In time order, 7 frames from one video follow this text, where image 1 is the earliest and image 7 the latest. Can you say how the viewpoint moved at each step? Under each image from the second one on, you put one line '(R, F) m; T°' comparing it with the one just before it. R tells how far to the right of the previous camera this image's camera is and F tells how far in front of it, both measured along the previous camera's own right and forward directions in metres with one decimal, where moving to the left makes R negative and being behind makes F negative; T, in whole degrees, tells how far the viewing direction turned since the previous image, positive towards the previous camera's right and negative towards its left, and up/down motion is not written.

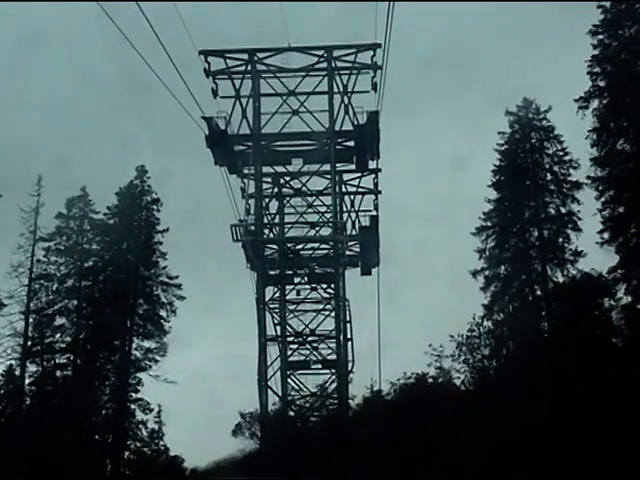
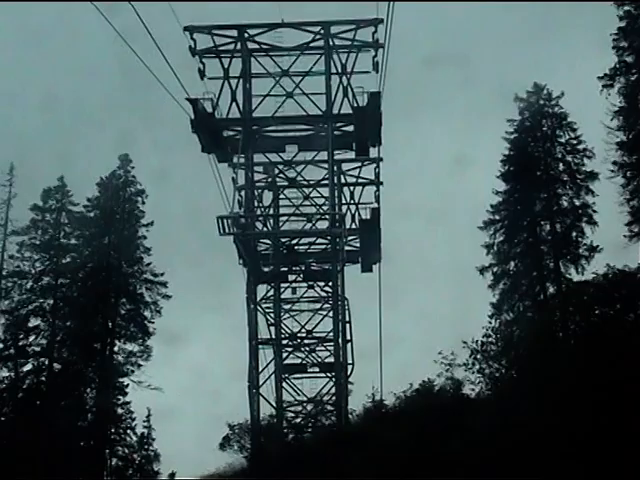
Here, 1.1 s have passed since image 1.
(+0.1, +2.1) m; 0°
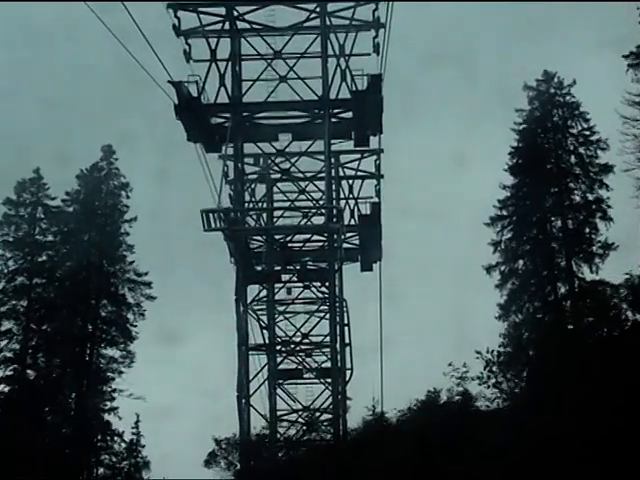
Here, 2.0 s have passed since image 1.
(+0.1, +1.9) m; 0°
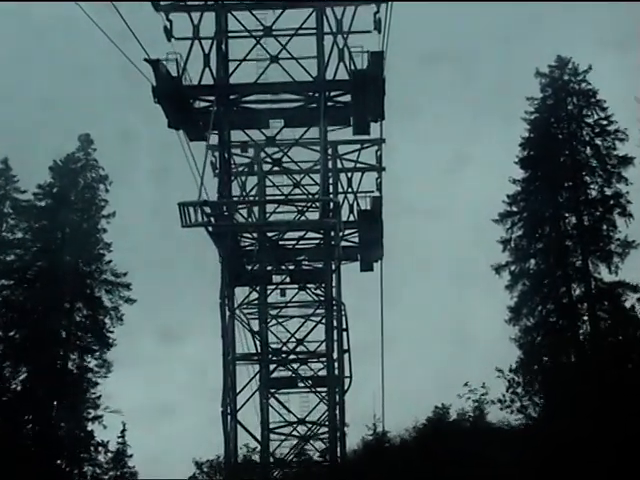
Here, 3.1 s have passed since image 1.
(+0.1, +2.1) m; 0°
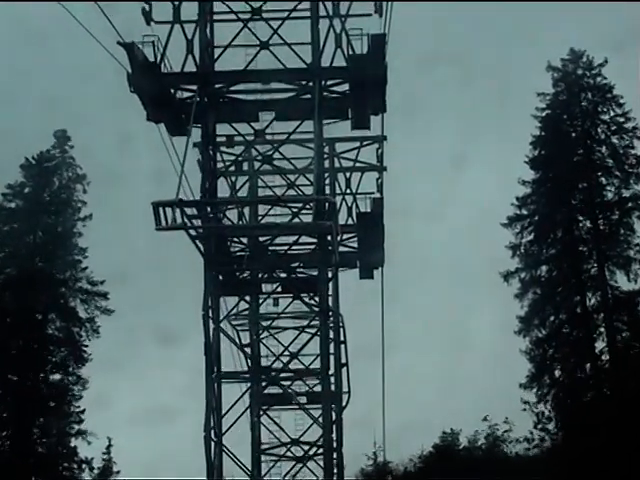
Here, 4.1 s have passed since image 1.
(+0.1, +1.9) m; 0°
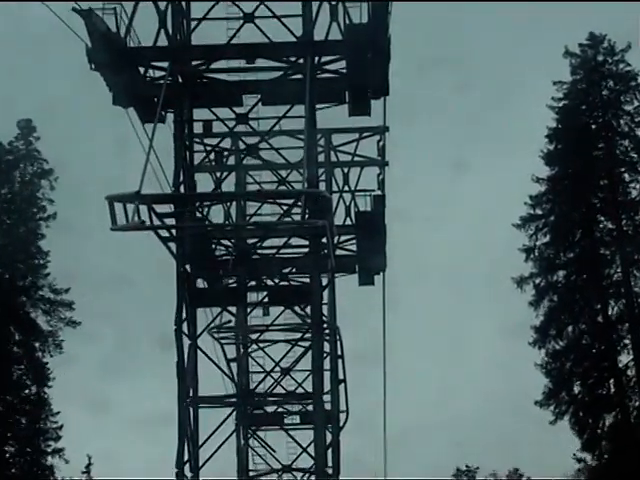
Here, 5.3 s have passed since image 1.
(+0.1, +2.4) m; 0°
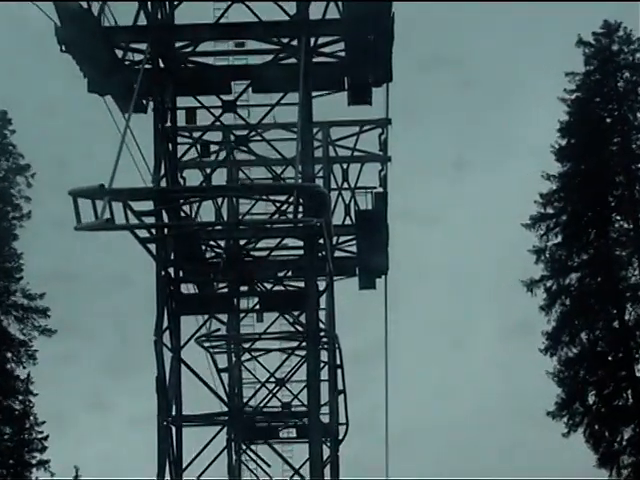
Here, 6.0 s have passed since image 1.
(+0.1, +1.4) m; 0°
